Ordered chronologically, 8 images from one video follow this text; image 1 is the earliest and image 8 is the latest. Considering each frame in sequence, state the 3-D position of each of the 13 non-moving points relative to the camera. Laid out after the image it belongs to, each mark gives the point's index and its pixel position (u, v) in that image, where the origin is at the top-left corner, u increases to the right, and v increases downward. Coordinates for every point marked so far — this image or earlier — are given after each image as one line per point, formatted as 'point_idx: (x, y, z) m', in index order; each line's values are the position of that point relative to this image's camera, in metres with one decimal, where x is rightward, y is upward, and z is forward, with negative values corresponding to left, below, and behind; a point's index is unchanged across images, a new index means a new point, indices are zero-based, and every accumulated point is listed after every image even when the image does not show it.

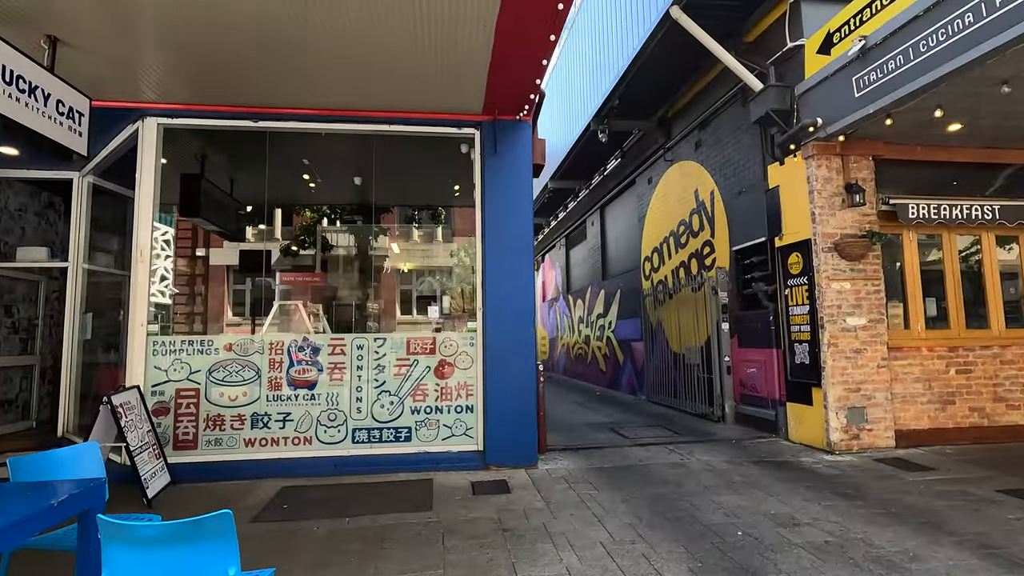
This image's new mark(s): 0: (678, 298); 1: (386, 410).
0: (+2.9, -0.2, +9.5) m
1: (-1.3, -1.3, +5.6) m
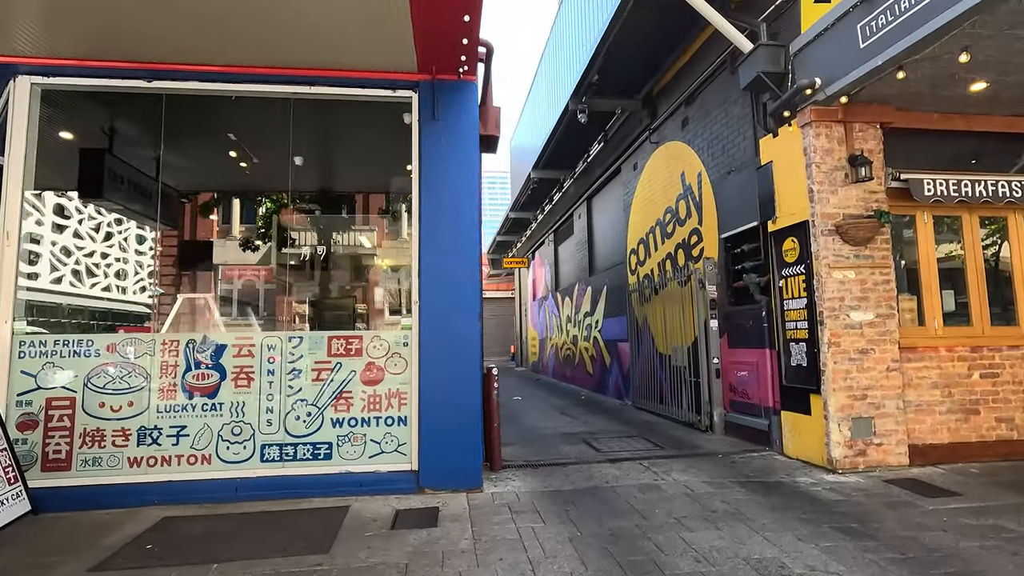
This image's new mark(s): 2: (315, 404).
0: (+2.4, -0.1, +8.6) m
1: (-1.9, -1.2, +4.7) m
2: (-1.8, -1.0, +4.7) m
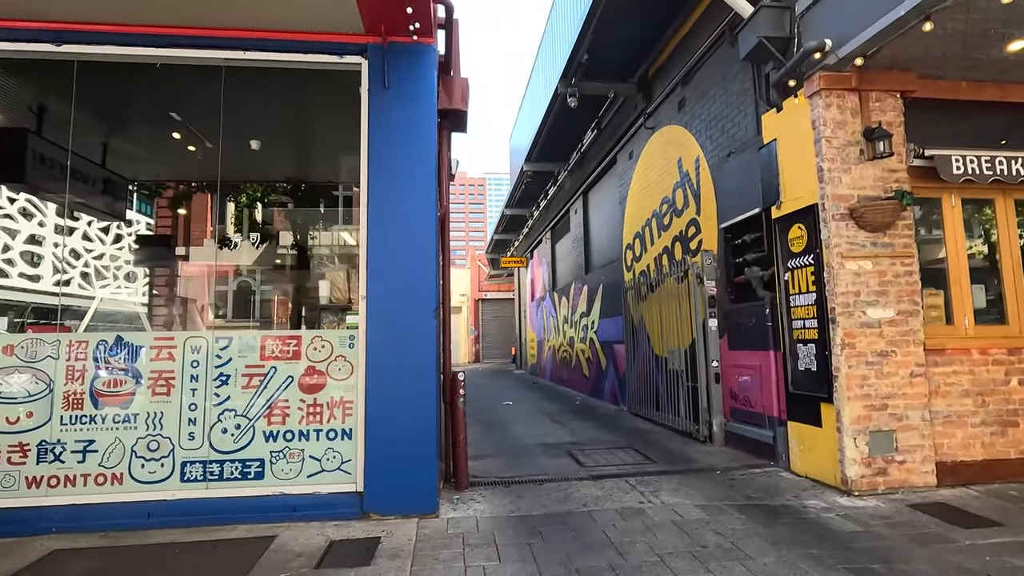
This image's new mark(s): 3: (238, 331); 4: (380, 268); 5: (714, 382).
0: (+2.2, 0.0, +7.9) m
1: (-2.2, -1.1, +4.1) m
2: (-2.1, -1.0, +4.1) m
3: (-2.2, -0.3, +4.2) m
4: (-1.0, +0.2, +4.2) m
5: (+2.4, -1.1, +6.4) m
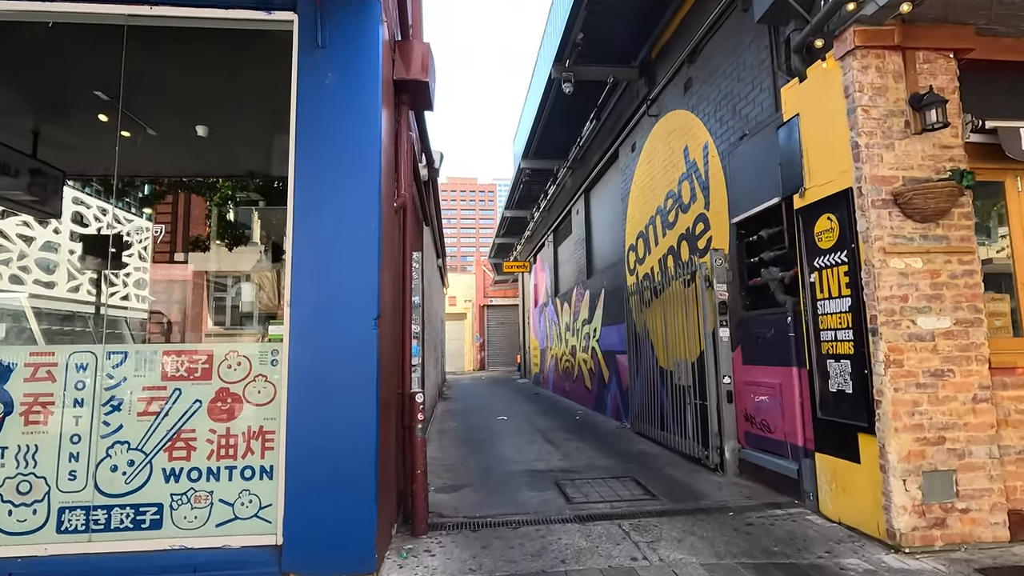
0: (+2.0, -0.1, +7.0) m
1: (-2.4, -1.2, +3.3) m
2: (-2.3, -1.0, +3.3) m
3: (-2.4, -0.4, +3.4) m
4: (-1.3, +0.1, +3.4) m
5: (+2.2, -1.2, +5.5) m
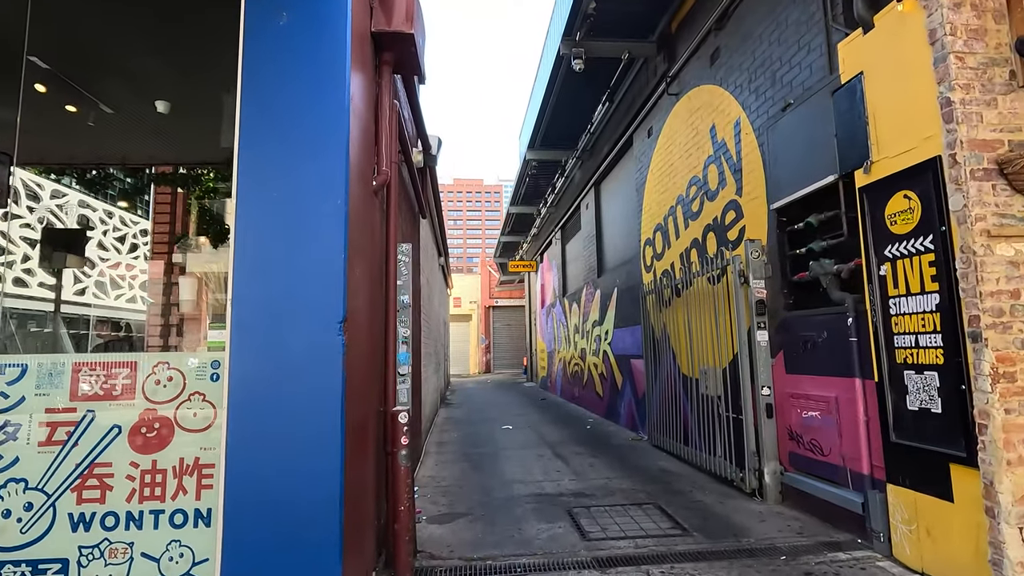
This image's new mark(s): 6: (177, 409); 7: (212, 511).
0: (+2.1, -0.1, +6.3) m
1: (-2.4, -1.1, +2.6) m
2: (-2.3, -1.0, +2.6) m
3: (-2.4, -0.3, +2.7) m
4: (-1.3, +0.2, +2.7) m
5: (+2.3, -1.1, +4.8) m
6: (-1.7, -0.6, +2.7) m
7: (-1.5, -1.1, +2.6) m
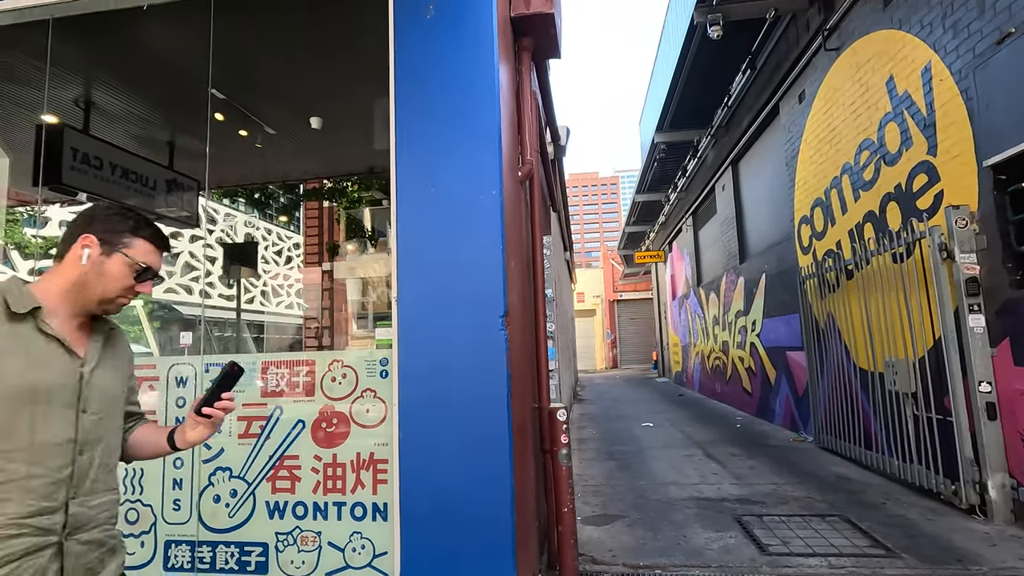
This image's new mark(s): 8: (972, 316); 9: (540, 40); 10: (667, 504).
0: (+3.6, +0.1, +5.4) m
1: (-1.5, -1.2, +2.8) m
2: (-1.4, -1.0, +2.8) m
3: (-1.5, -0.4, +3.0) m
4: (-0.5, +0.2, +2.7) m
5: (+3.5, -1.0, +3.9) m
6: (-0.8, -0.6, +2.8) m
7: (-0.6, -1.1, +2.7) m
8: (+3.5, -0.2, +4.0) m
9: (+0.2, +1.7, +3.6) m
10: (+1.4, -1.9, +4.7) m
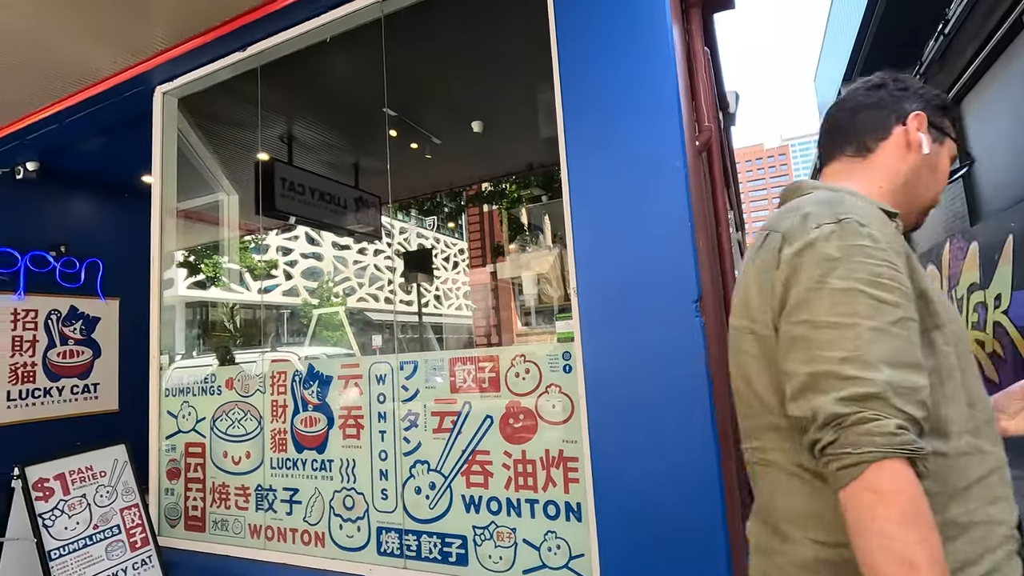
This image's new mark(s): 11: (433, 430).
0: (+5.1, +0.5, +4.0) m
1: (-0.5, -1.2, +3.0) m
2: (-0.4, -1.0, +2.9) m
3: (-0.5, -0.4, +3.1) m
4: (+0.4, +0.2, +2.5) m
5: (+4.6, -0.6, +2.6) m
6: (+0.1, -0.6, +2.7) m
7: (+0.3, -1.0, +2.6) m
8: (+4.6, +0.1, +2.7) m
9: (+1.2, +1.8, +3.2) m
10: (+2.9, -1.7, +3.9) m
11: (-0.4, -0.8, +3.0) m
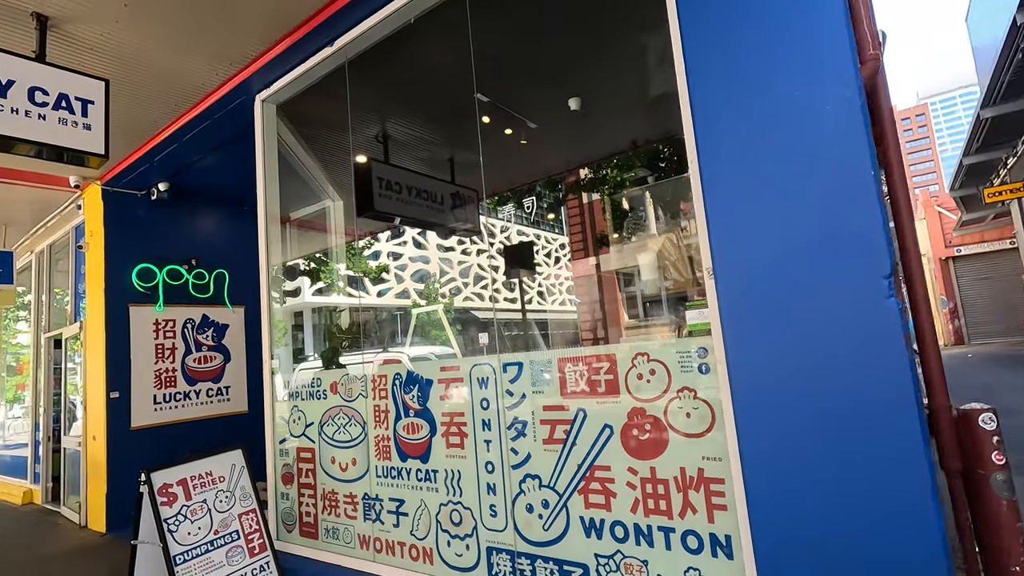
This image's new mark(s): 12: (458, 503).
0: (+5.7, +0.8, +2.5) m
1: (+0.1, -1.1, +2.6) m
2: (+0.2, -1.0, +2.6) m
3: (+0.1, -0.3, +2.7) m
4: (+0.8, +0.3, +2.0) m
5: (+5.0, -0.3, +1.2) m
6: (+0.7, -0.5, +2.3) m
7: (+0.8, -1.0, +2.0) m
8: (+5.0, +0.4, +1.3) m
9: (+1.7, +1.9, +2.5) m
10: (+3.6, -1.5, +2.9) m
11: (+0.2, -0.7, +2.6) m
12: (-0.3, -1.2, +2.9) m
